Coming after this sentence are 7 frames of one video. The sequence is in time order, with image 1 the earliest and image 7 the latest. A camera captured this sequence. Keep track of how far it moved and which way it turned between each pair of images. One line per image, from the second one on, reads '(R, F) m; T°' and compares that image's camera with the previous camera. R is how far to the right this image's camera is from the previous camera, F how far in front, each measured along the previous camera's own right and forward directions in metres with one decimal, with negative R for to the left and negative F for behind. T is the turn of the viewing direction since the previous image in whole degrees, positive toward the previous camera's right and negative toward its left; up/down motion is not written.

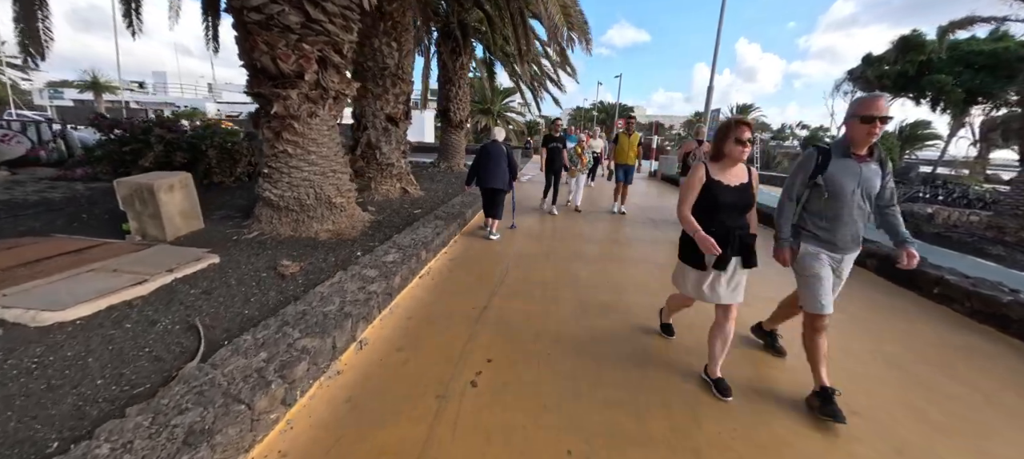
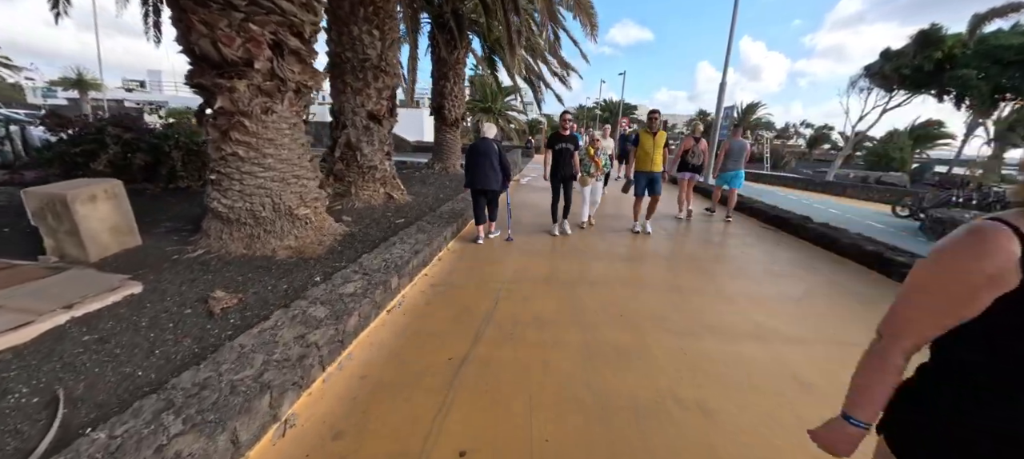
(+0.1, +0.7) m; 0°
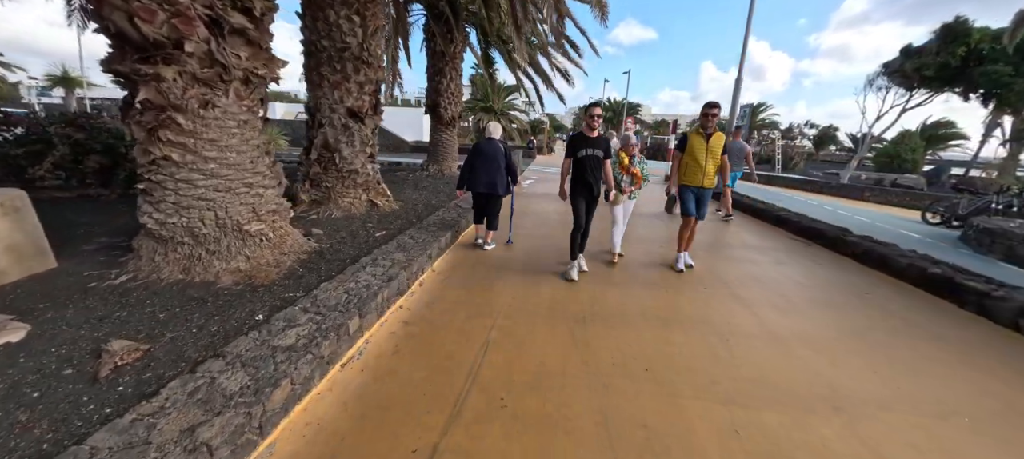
(+0.1, +0.7) m; 0°
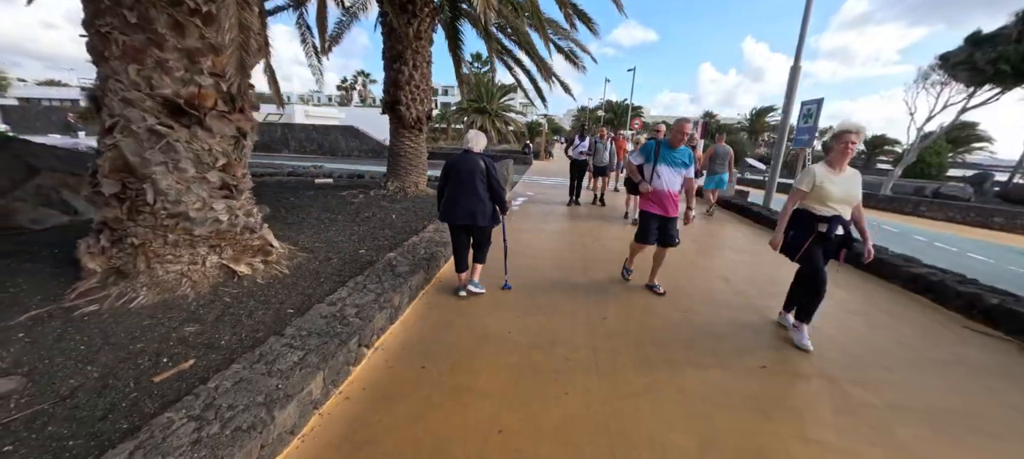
(+0.3, +2.4) m; 0°
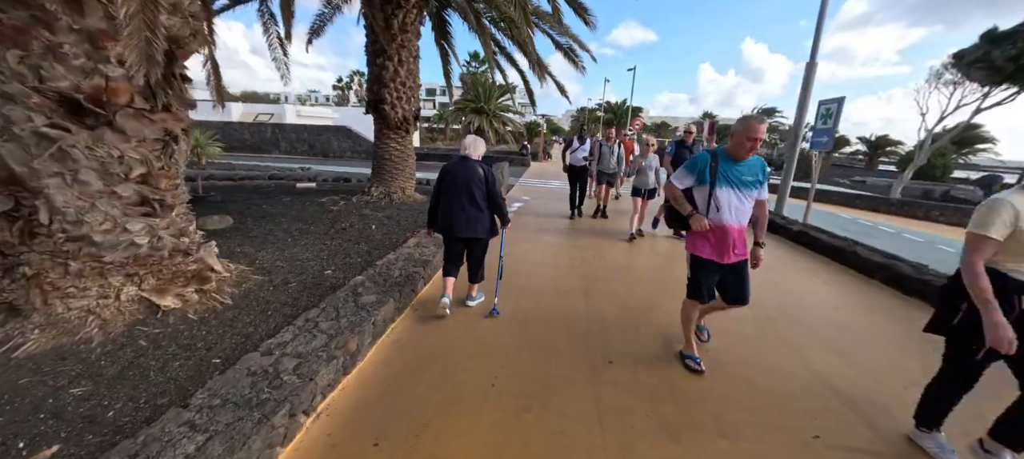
(+0.1, +0.5) m; 0°
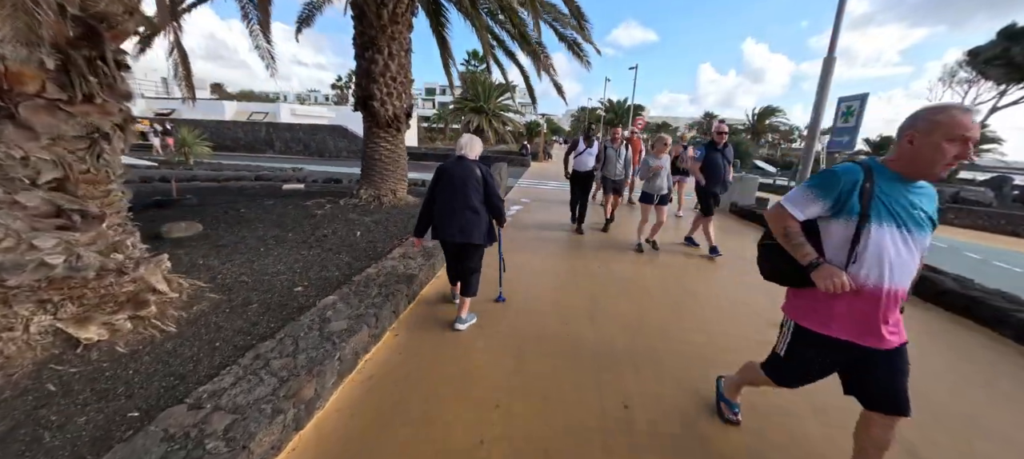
(0.0, +0.4) m; 0°
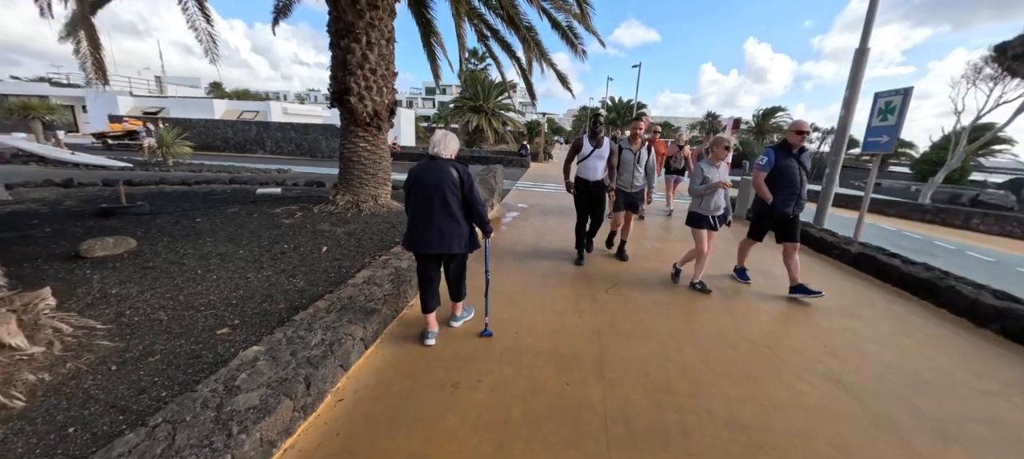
(+0.1, +0.7) m; 0°
